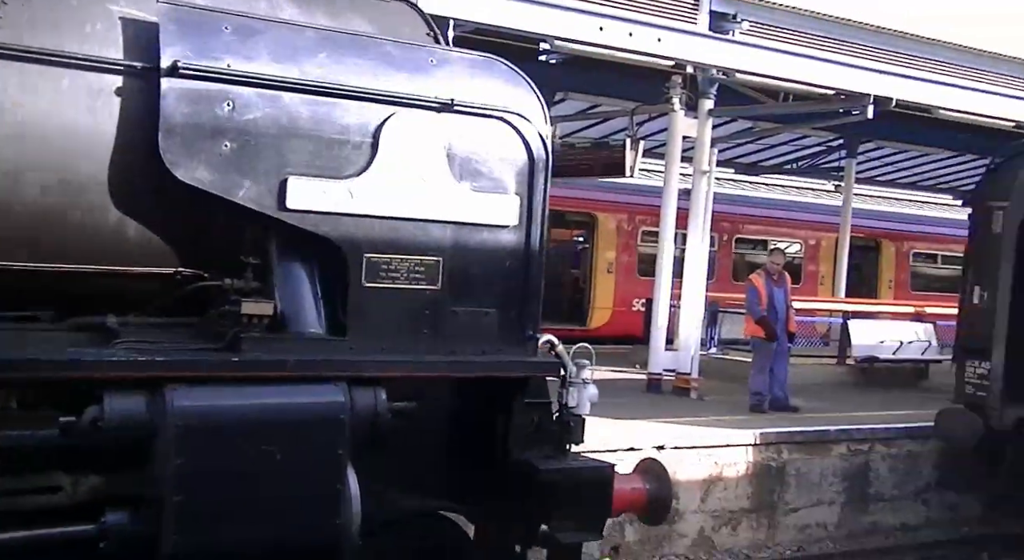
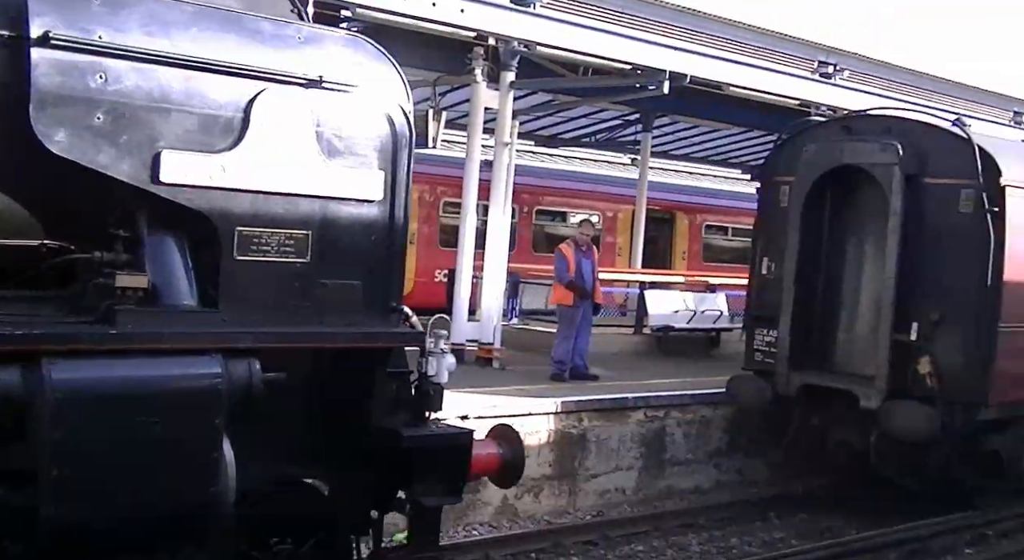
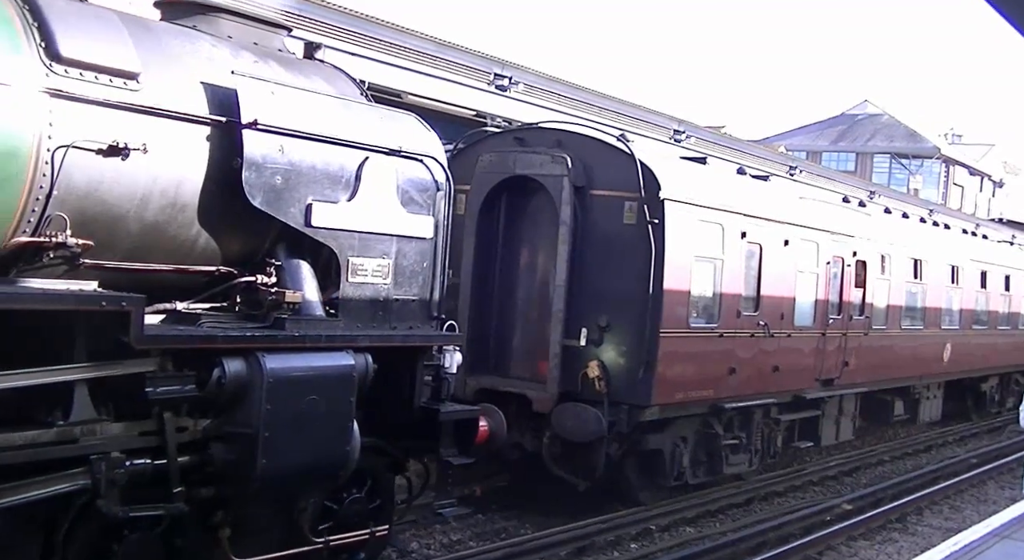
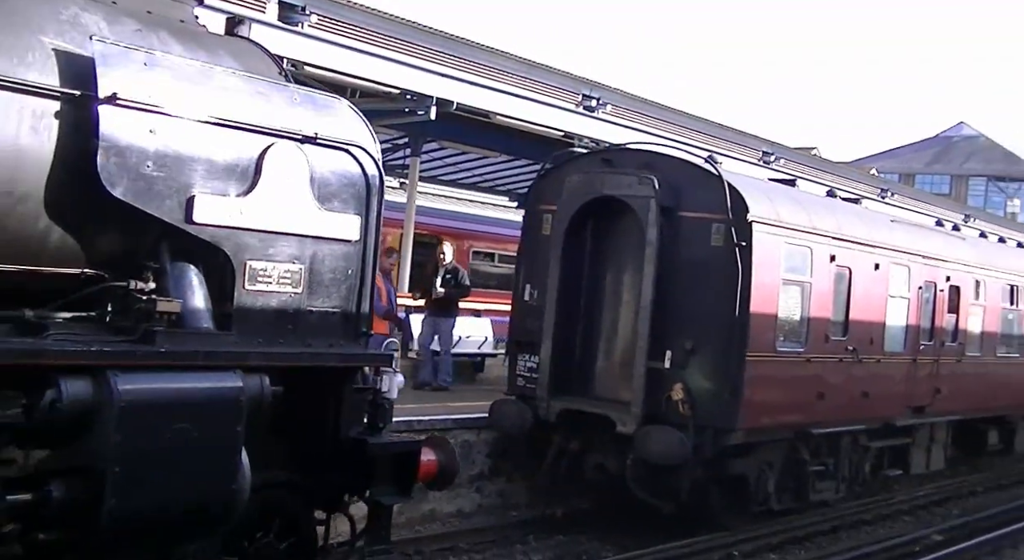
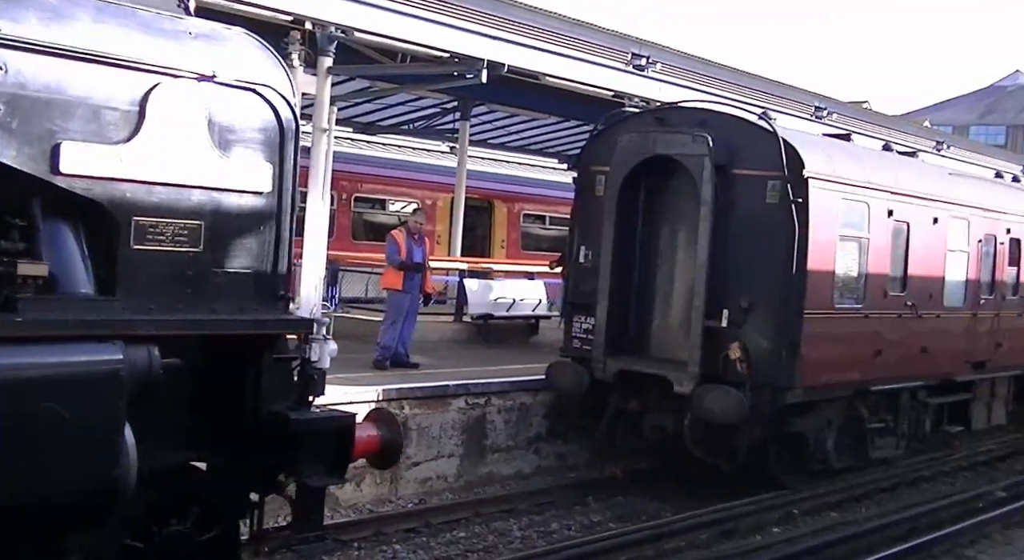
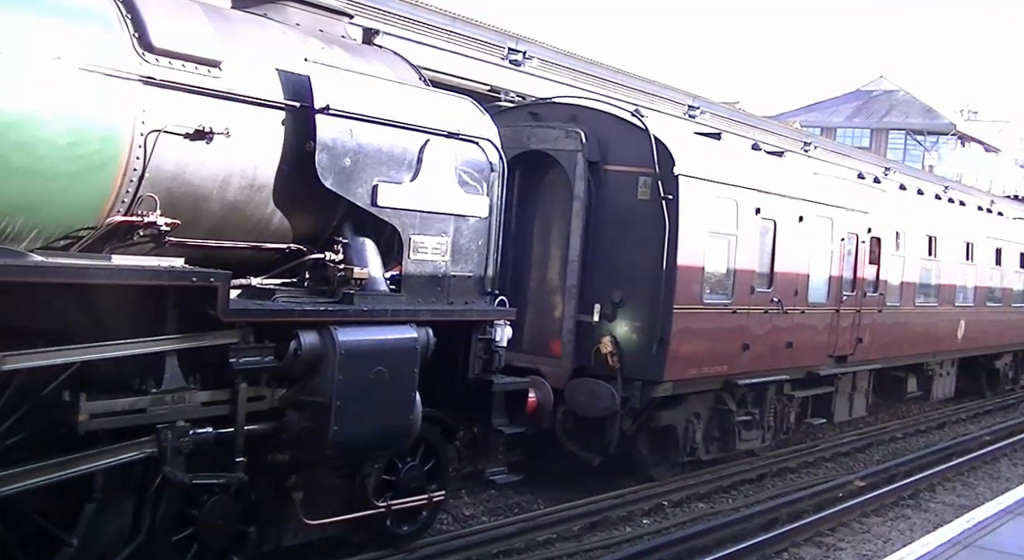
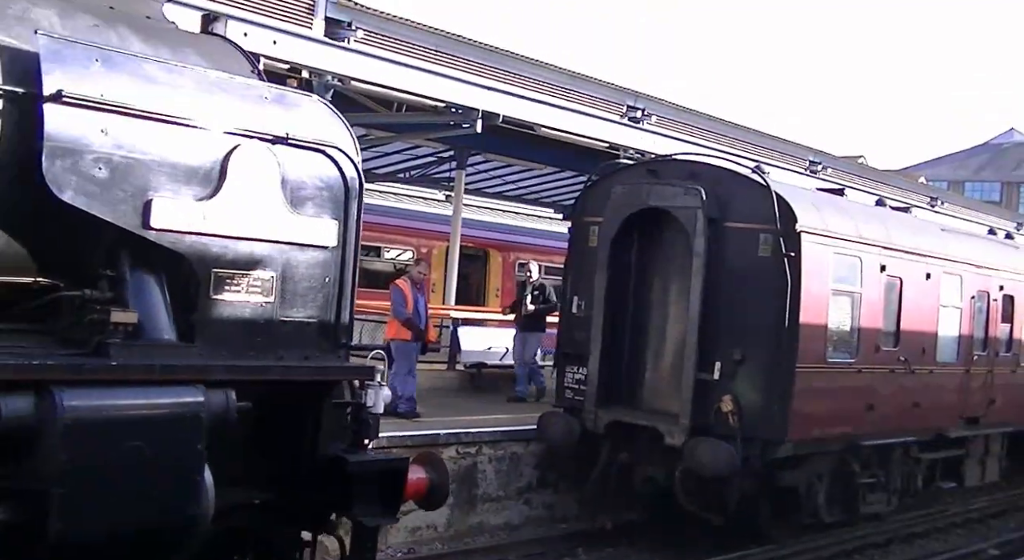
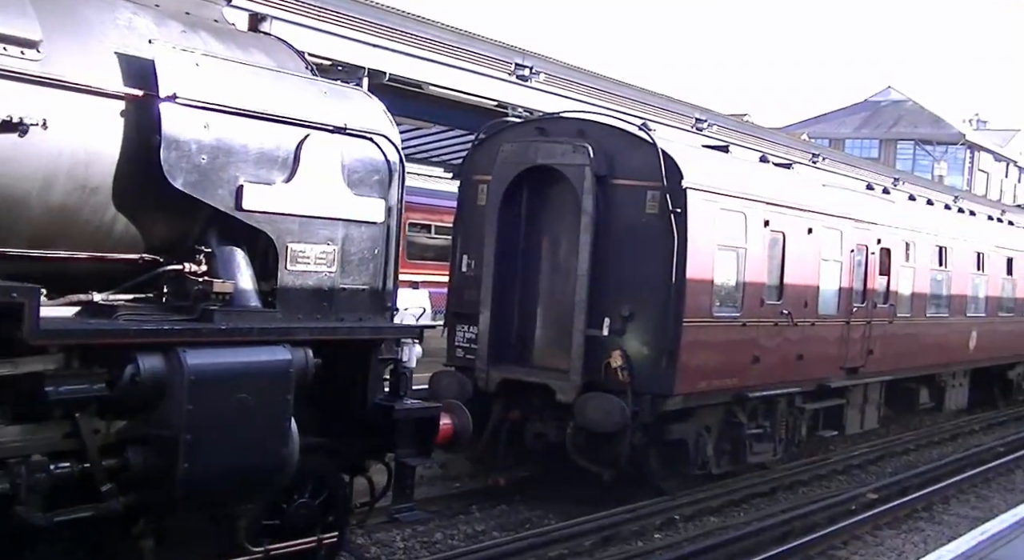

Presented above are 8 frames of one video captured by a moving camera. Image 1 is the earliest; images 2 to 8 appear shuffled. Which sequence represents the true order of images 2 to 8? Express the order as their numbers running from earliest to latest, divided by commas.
2, 5, 7, 4, 8, 3, 6
